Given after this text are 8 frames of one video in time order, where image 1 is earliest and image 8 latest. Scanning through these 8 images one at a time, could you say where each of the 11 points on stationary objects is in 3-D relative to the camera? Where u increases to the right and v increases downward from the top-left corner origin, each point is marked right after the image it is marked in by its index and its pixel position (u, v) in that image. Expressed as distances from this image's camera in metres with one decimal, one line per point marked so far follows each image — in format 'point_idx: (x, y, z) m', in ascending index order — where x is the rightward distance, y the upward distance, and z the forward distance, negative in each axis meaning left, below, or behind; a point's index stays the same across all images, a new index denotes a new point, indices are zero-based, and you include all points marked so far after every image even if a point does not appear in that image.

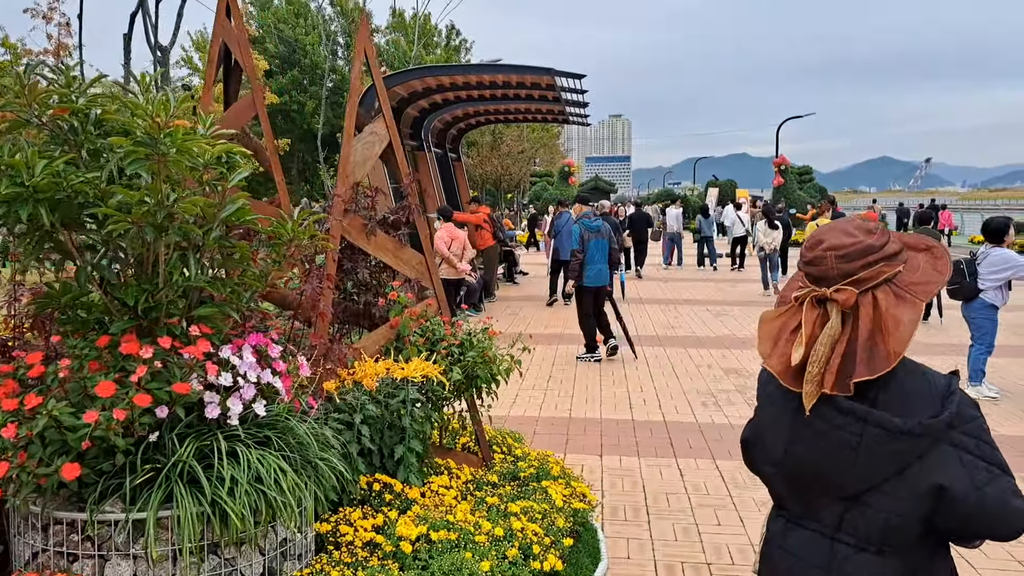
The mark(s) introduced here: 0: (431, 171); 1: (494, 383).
0: (-1.3, +1.9, +13.4) m
1: (-0.1, -0.4, +3.7) m
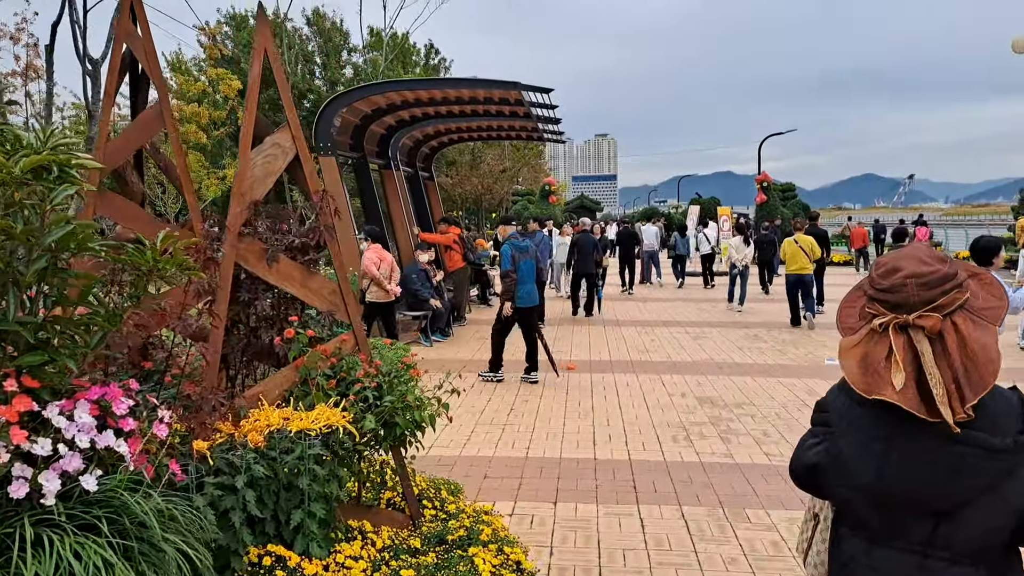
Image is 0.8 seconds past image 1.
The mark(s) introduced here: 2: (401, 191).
0: (-1.8, +1.5, +12.9) m
1: (-0.4, -0.6, +3.2) m
2: (-1.8, +1.5, +12.9) m
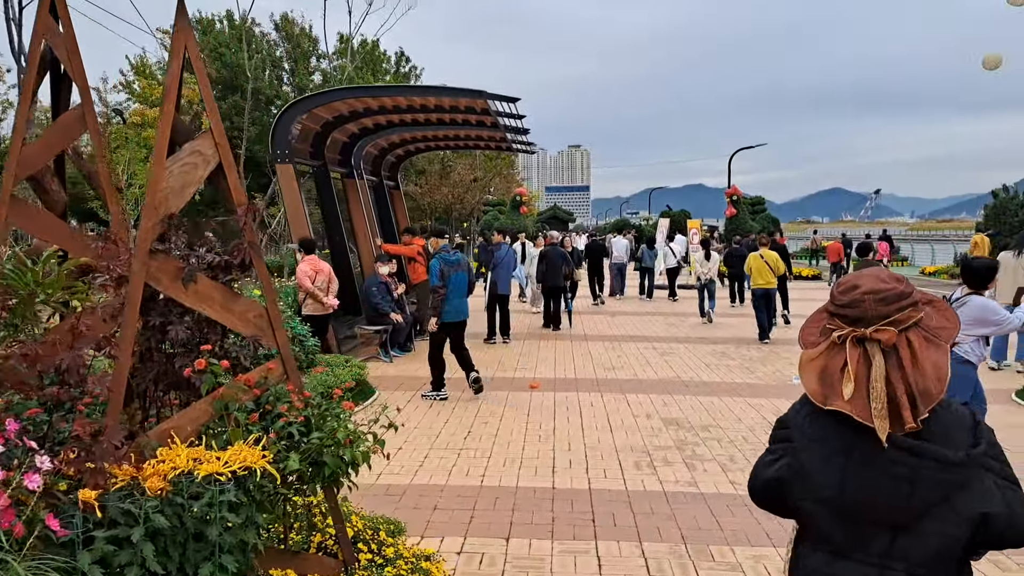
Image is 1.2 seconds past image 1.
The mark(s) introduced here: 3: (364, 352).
0: (-2.3, +1.4, +12.6) m
1: (-0.6, -0.7, +2.9) m
2: (-2.3, +1.4, +12.6) m
3: (-1.8, -0.8, +9.8) m
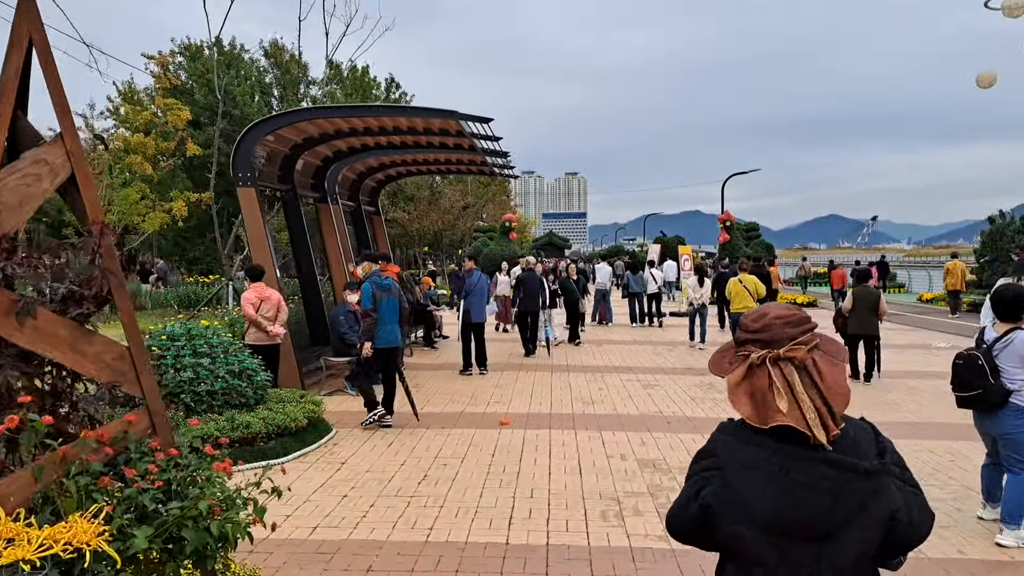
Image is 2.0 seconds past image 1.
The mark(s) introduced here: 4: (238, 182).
0: (-2.6, +0.9, +12.1) m
1: (-0.9, -0.8, +2.4) m
2: (-2.6, +0.9, +12.1) m
3: (-2.1, -1.1, +9.3) m
4: (-3.0, +1.2, +8.8) m
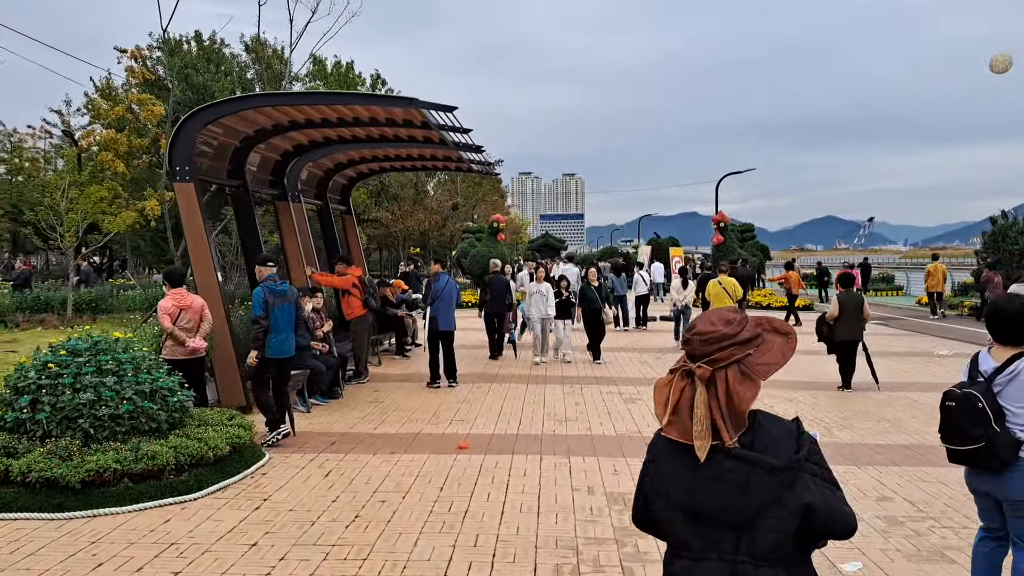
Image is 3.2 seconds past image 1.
0: (-3.0, +0.9, +11.3) m
1: (-1.2, -0.8, +1.6) m
2: (-3.0, +0.9, +11.3) m
3: (-2.5, -1.2, +8.5) m
4: (-3.4, +1.1, +8.0) m
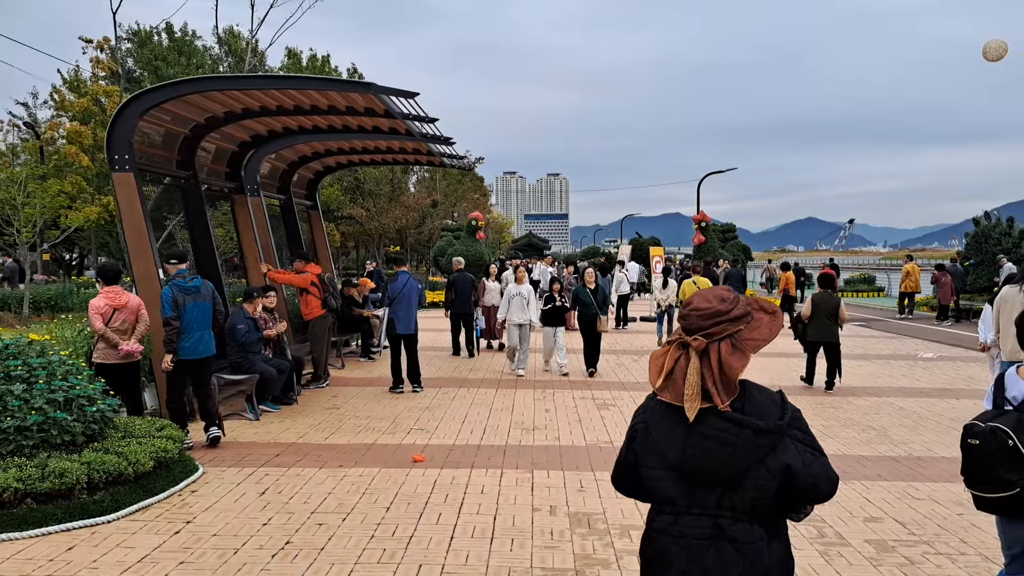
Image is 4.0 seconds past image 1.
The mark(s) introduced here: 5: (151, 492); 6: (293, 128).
0: (-3.4, +0.9, +10.7) m
1: (-1.4, -0.8, +1.1) m
2: (-3.4, +0.9, +10.7) m
3: (-2.8, -1.2, +7.9) m
4: (-3.7, +1.1, +7.4) m
5: (-2.3, -1.3, +5.1) m
6: (-2.8, +2.0, +10.0) m
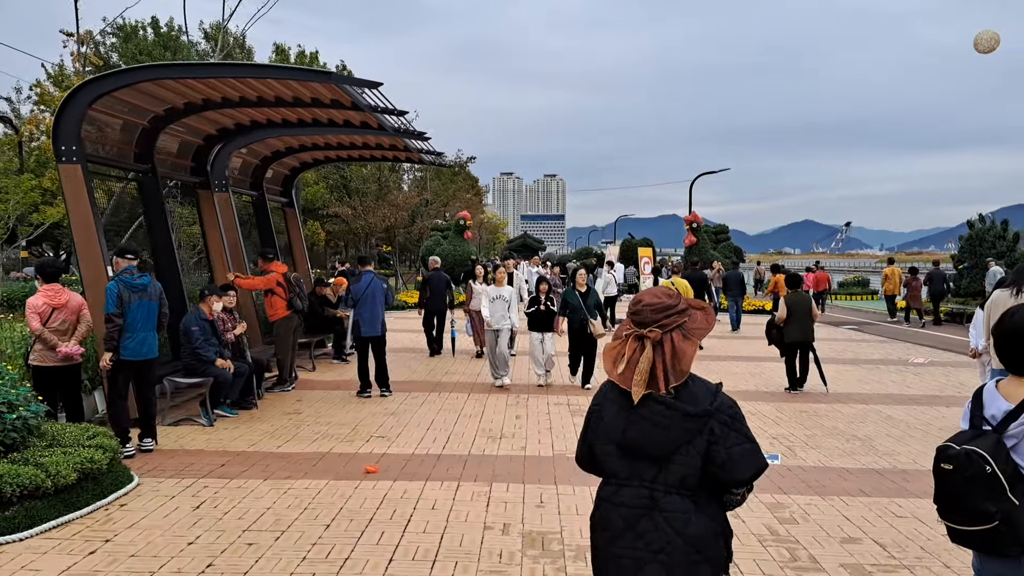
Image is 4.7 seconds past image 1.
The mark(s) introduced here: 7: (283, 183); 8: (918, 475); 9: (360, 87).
0: (-3.7, +0.9, +10.4) m
1: (-1.7, -0.8, +0.7) m
2: (-3.6, +0.9, +10.3) m
3: (-3.1, -1.2, +7.6) m
4: (-4.0, +1.2, +7.1) m
5: (-2.6, -1.3, +4.7) m
6: (-3.1, +2.0, +9.7) m
7: (-3.7, +1.7, +13.0) m
8: (+3.1, -1.4, +6.1) m
9: (-1.4, +1.8, +7.5) m
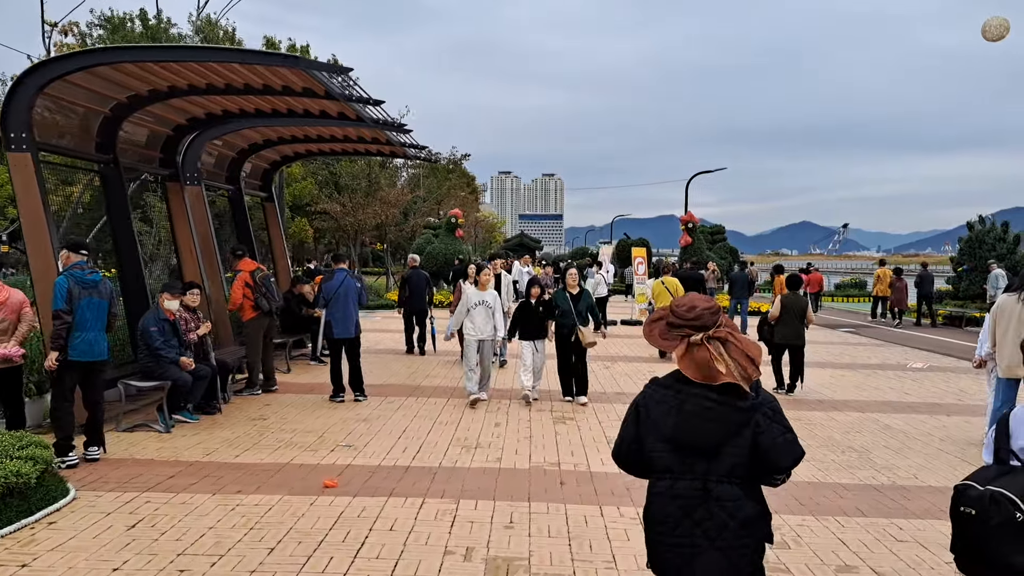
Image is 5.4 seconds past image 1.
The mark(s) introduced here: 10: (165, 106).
0: (-3.9, +0.9, +9.9) m
1: (-1.8, -0.8, +0.3) m
2: (-3.8, +0.9, +9.9) m
3: (-3.3, -1.2, +7.1) m
4: (-4.1, +1.2, +6.6) m
5: (-2.7, -1.3, +4.3) m
6: (-3.2, +2.0, +9.2) m
7: (-3.9, +1.7, +12.6) m
8: (+2.9, -1.5, +5.7) m
9: (-1.6, +1.9, +7.1) m
10: (-3.7, +1.9, +8.6) m
